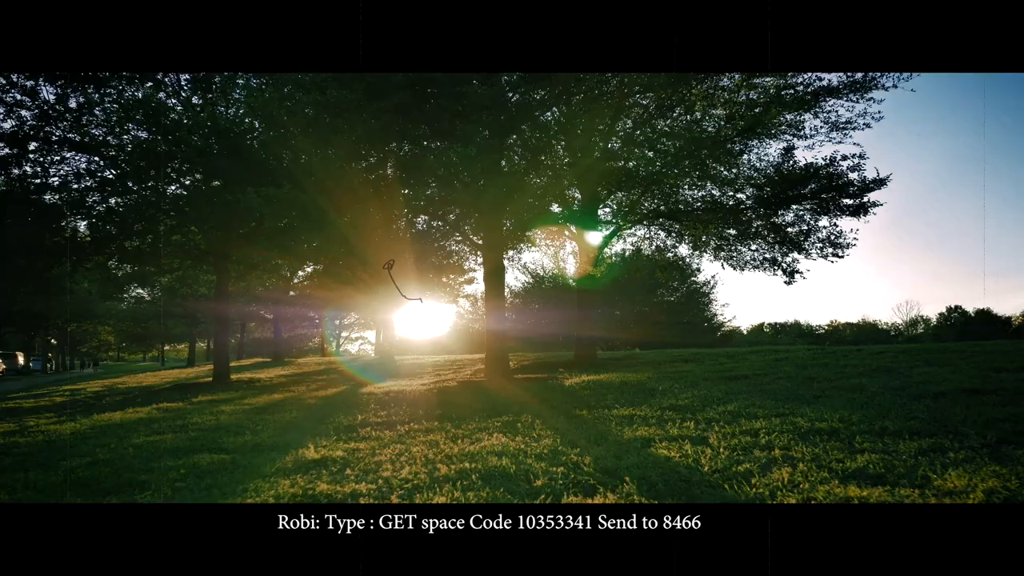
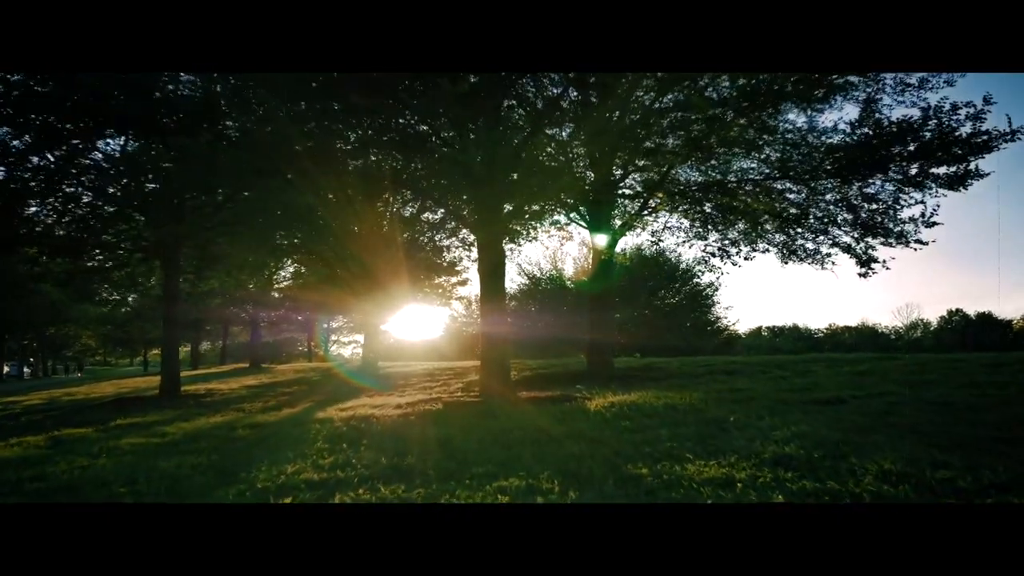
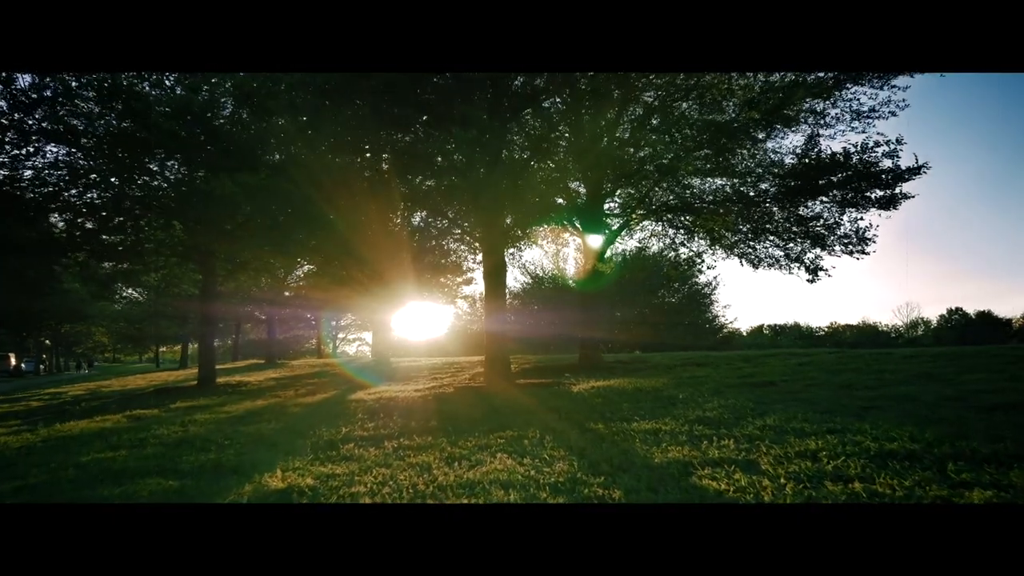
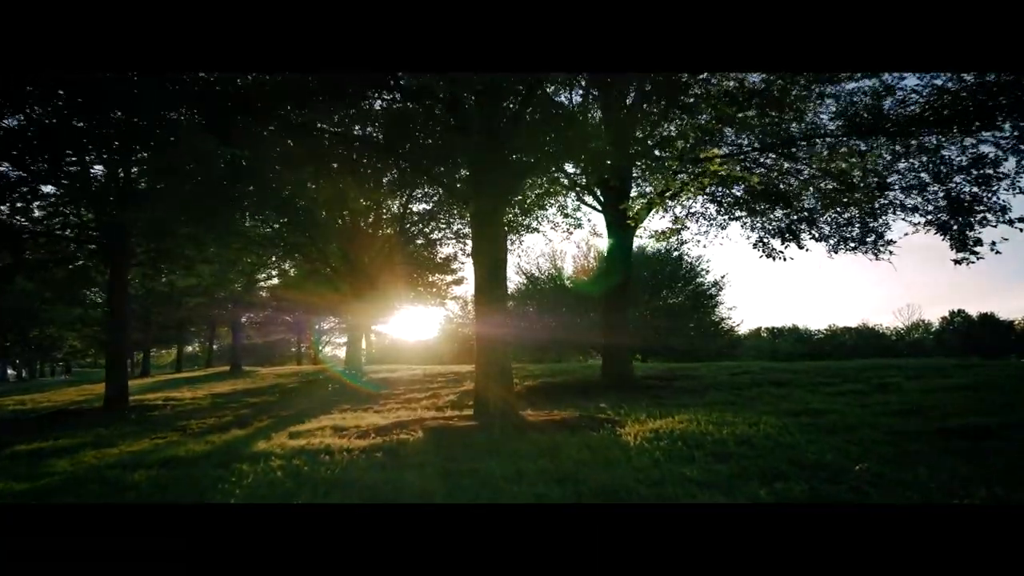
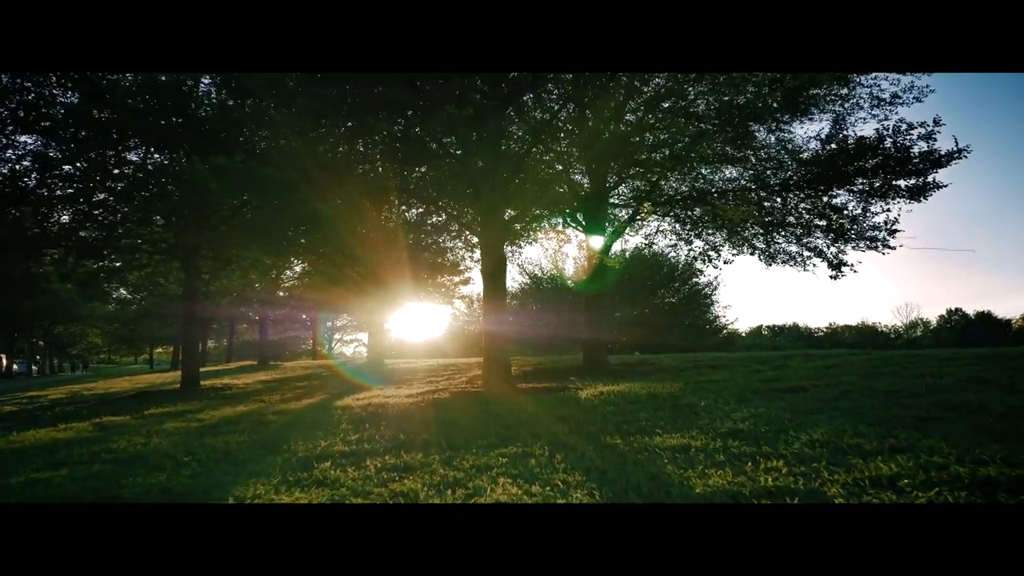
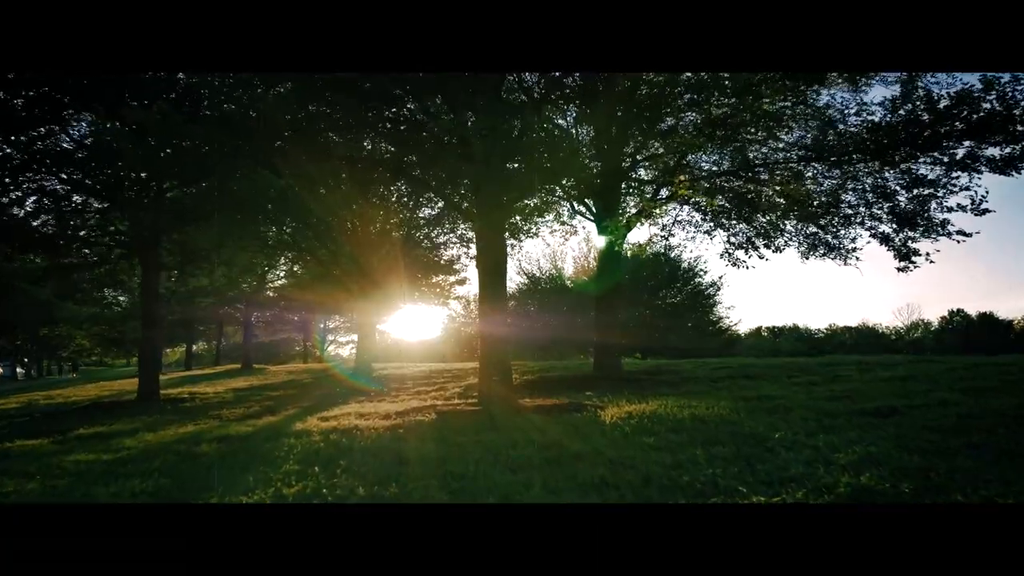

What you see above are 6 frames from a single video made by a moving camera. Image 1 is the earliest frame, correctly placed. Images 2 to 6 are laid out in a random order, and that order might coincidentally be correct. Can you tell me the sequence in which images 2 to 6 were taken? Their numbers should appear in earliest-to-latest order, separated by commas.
3, 5, 2, 6, 4
